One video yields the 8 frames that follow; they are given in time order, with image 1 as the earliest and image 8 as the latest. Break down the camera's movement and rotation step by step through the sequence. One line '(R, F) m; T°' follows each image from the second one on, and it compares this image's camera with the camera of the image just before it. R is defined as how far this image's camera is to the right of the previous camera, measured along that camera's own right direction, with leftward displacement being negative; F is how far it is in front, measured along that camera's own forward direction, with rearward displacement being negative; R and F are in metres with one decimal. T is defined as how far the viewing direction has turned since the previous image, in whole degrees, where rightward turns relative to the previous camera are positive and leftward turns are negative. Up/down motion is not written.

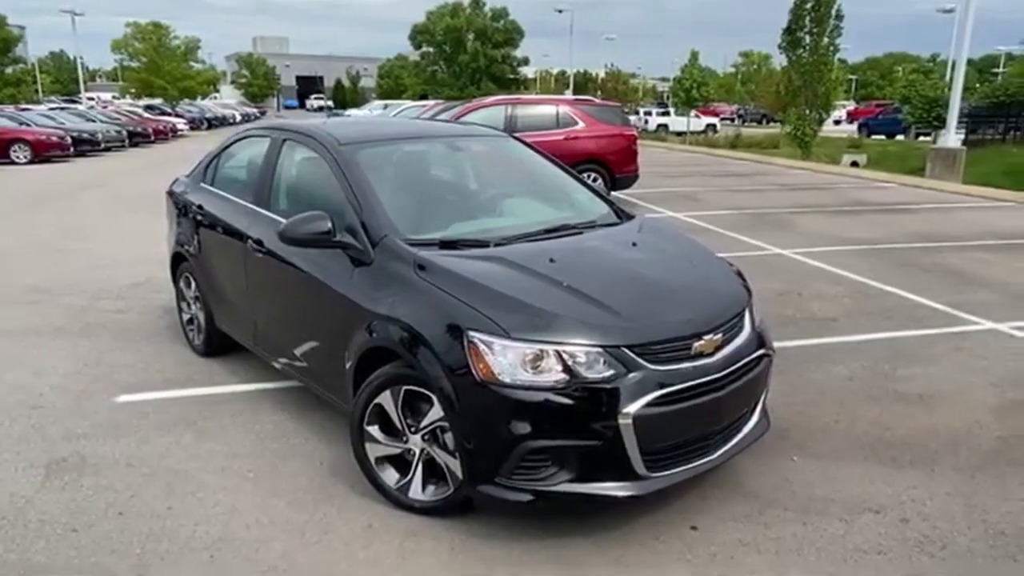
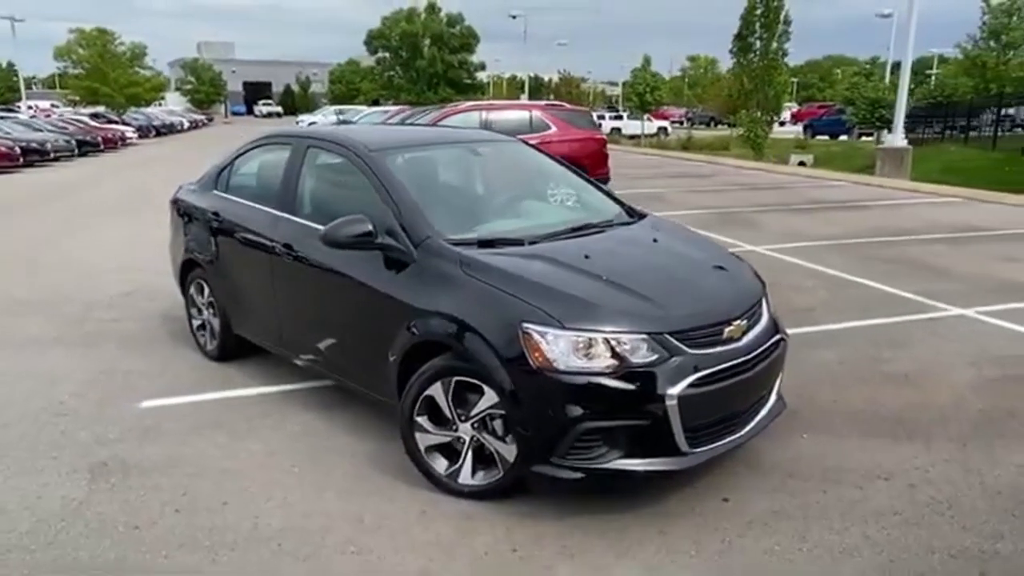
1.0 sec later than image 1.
(-0.4, -0.2) m; +4°
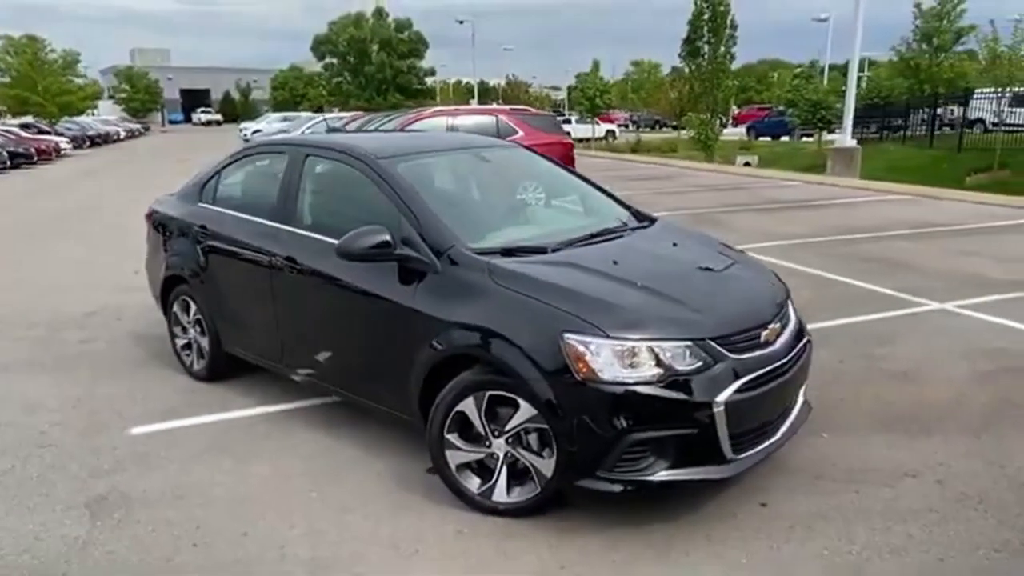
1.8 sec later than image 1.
(-0.4, +0.1) m; +4°
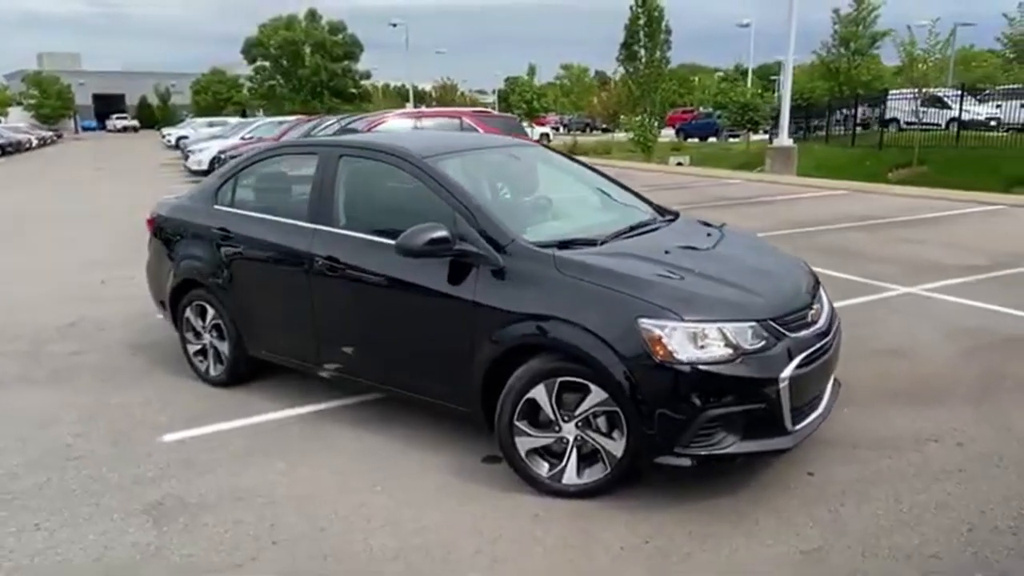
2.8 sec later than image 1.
(-0.7, -0.1) m; +5°
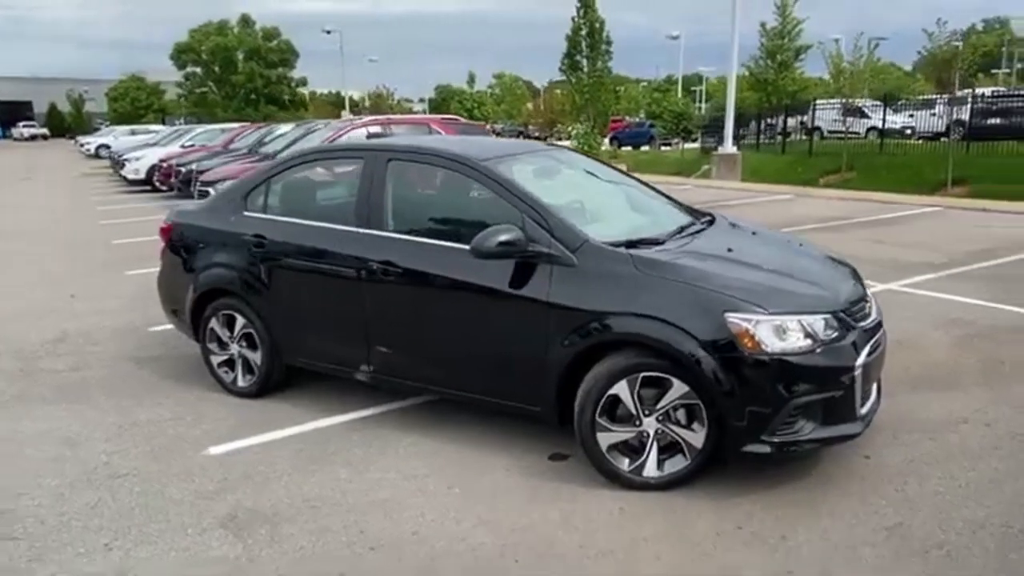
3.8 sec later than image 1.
(-0.8, 0.0) m; +6°
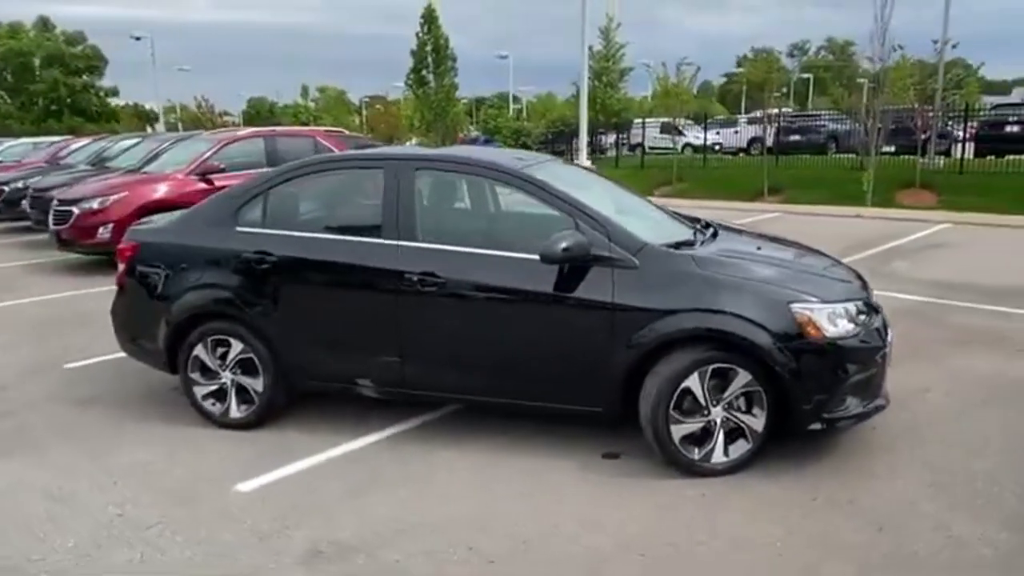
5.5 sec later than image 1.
(-1.3, +0.1) m; +14°
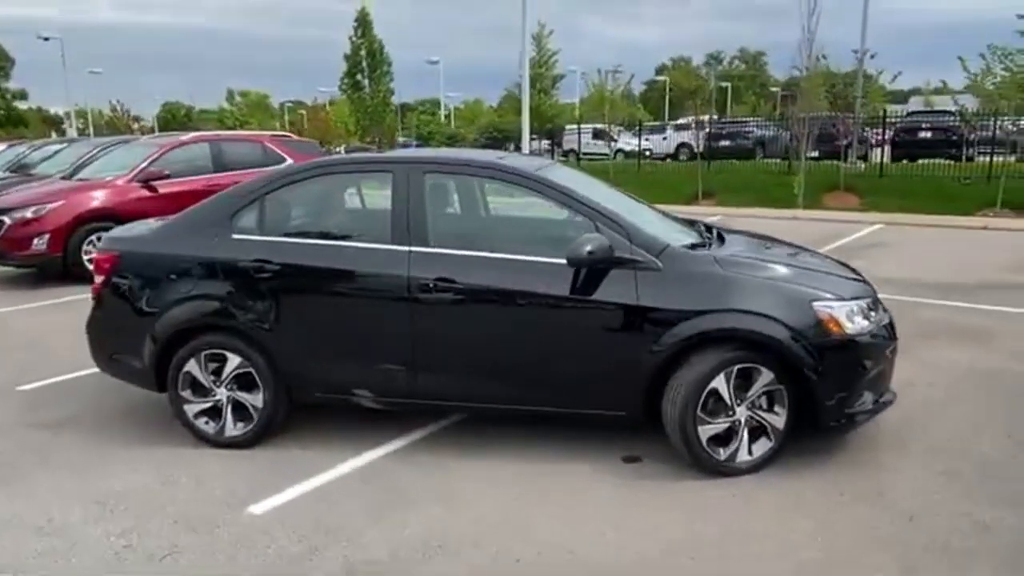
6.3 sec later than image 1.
(-0.5, +0.1) m; +6°
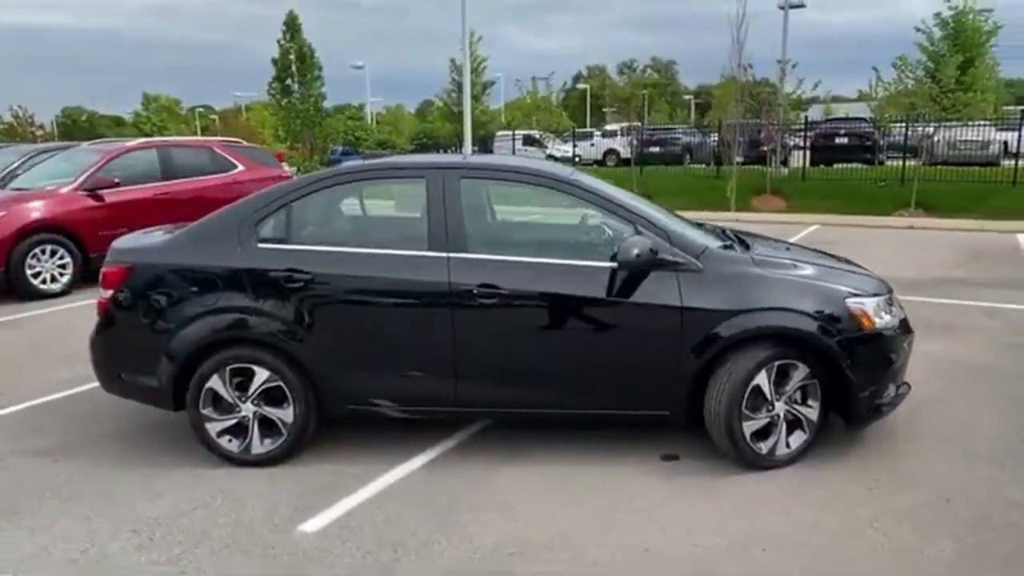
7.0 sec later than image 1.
(-0.7, 0.0) m; +6°
